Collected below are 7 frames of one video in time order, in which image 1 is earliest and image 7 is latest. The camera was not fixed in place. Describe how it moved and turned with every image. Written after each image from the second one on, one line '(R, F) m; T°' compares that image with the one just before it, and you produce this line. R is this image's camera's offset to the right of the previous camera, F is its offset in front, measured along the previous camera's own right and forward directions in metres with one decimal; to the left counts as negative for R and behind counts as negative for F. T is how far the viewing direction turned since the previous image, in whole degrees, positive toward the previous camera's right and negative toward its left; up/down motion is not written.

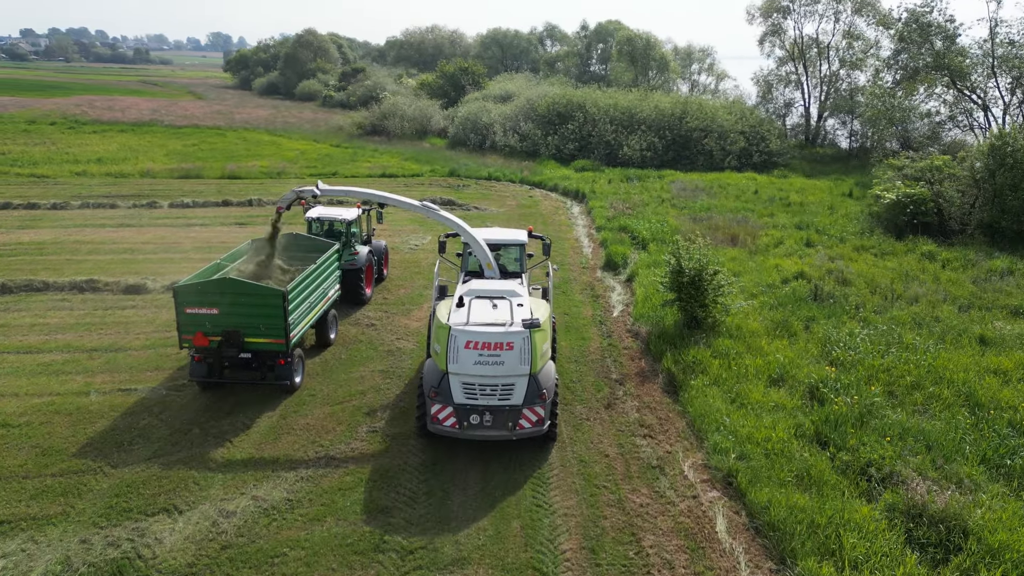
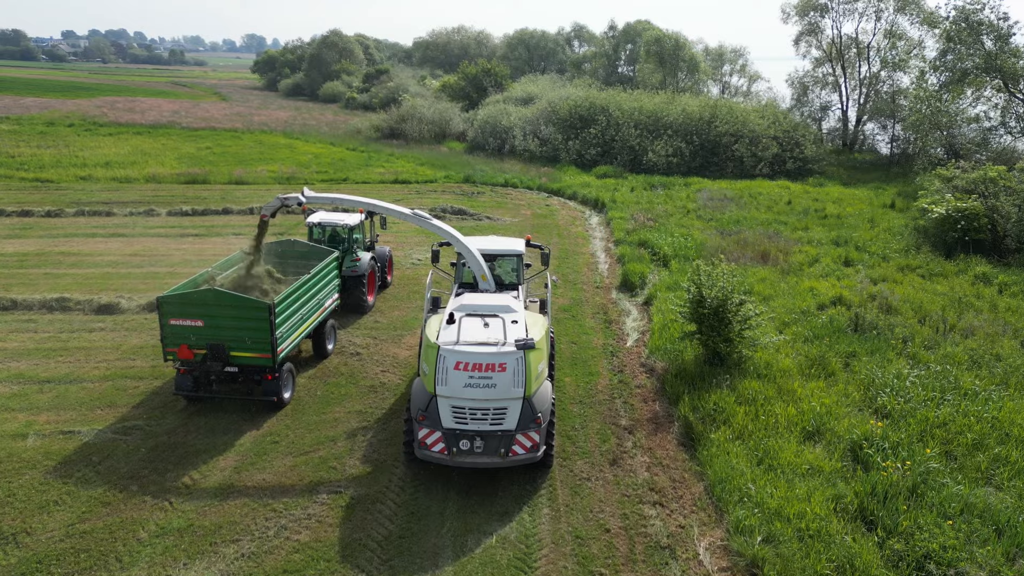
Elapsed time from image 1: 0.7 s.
(+0.4, +1.2) m; -2°
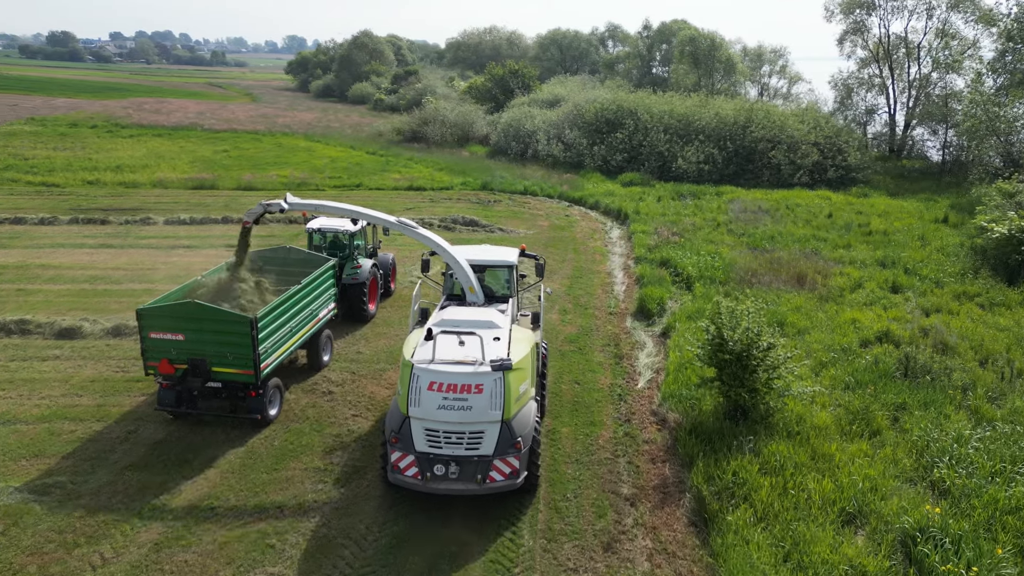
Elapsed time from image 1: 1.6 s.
(+0.5, +1.3) m; -3°
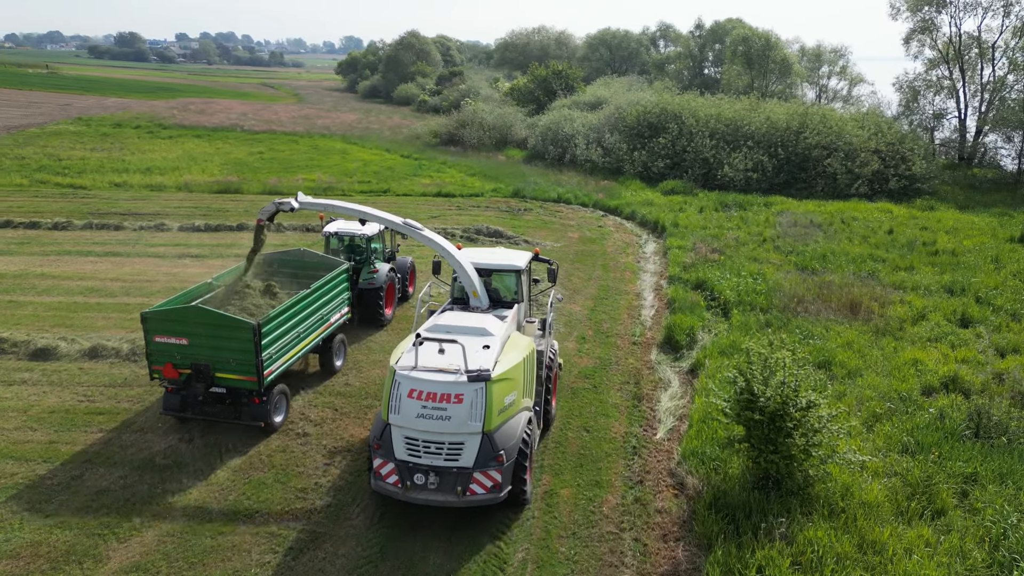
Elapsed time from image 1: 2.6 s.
(+0.5, +1.2) m; -4°
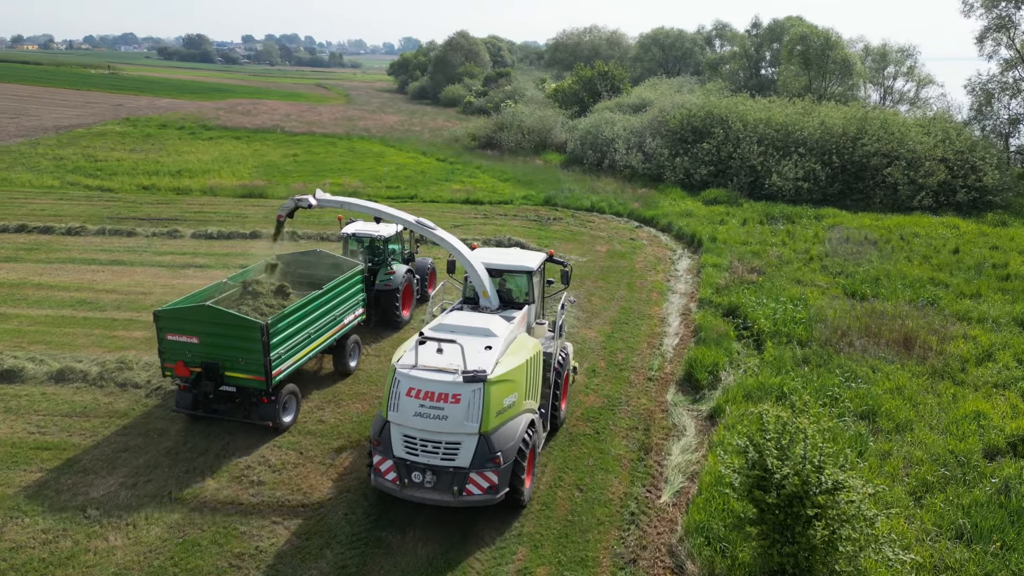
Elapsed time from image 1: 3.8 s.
(+0.7, +1.1) m; -4°
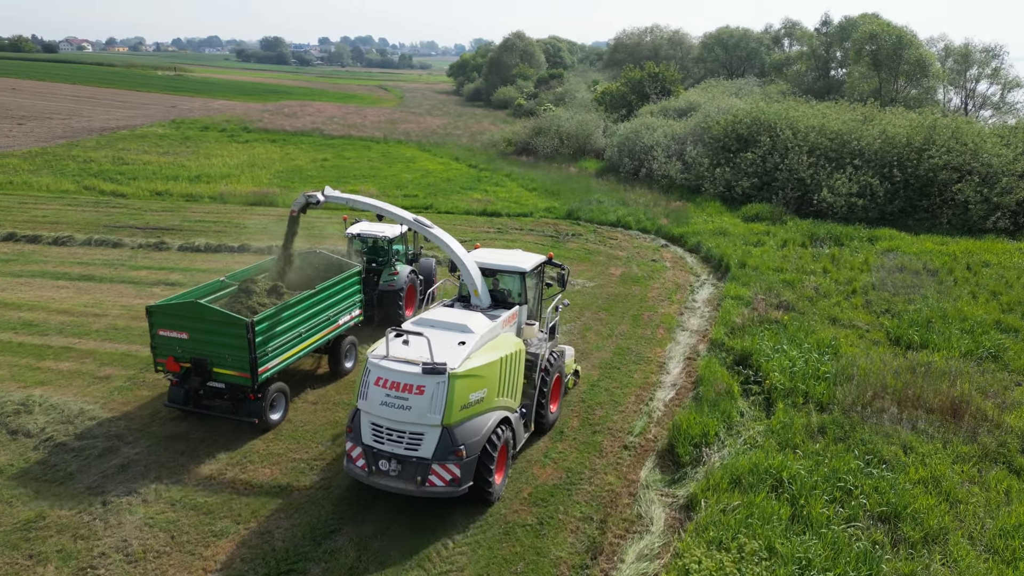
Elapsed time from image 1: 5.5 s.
(+1.2, +1.6) m; -5°
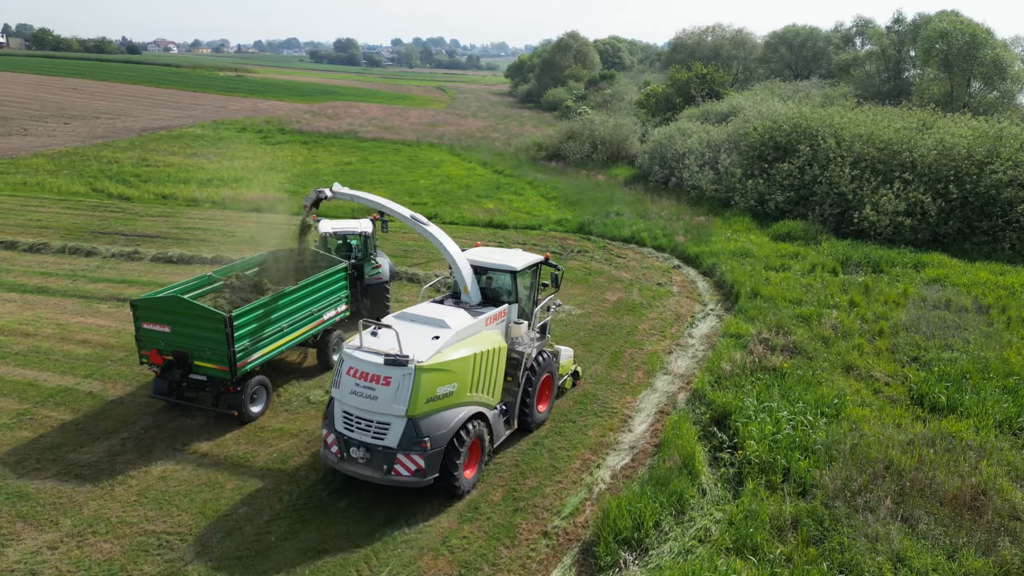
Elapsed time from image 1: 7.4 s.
(+1.5, +1.5) m; -5°
